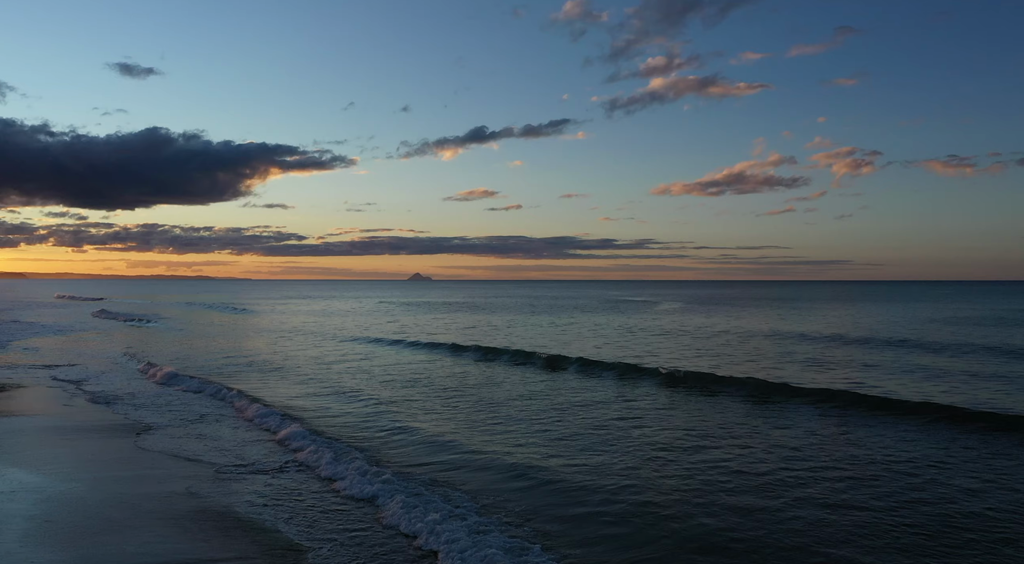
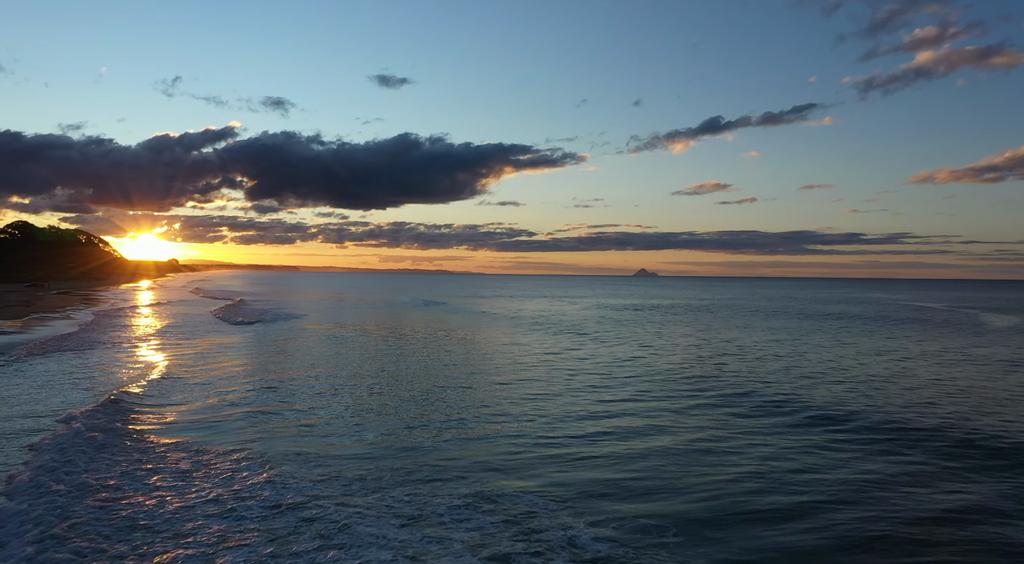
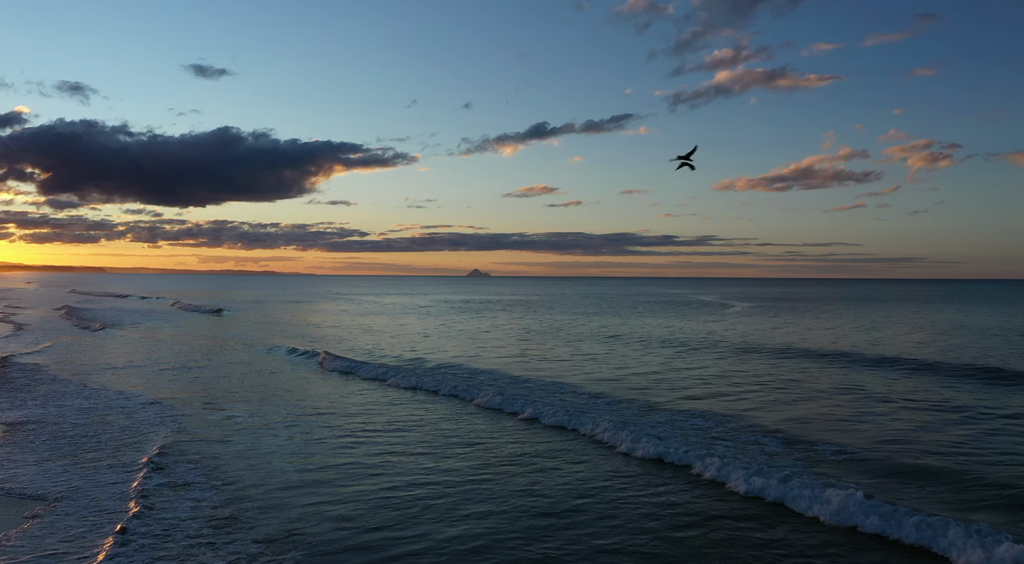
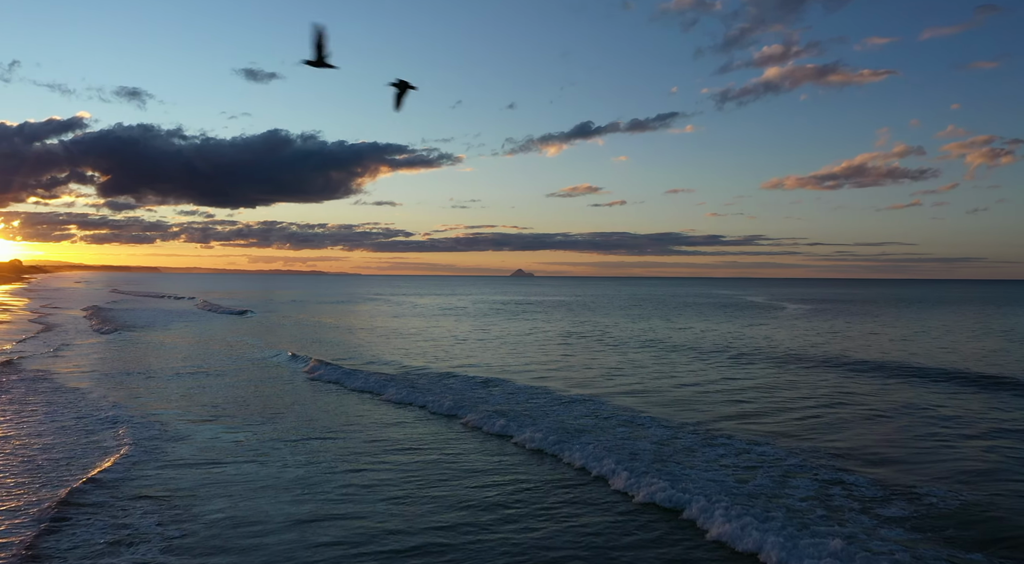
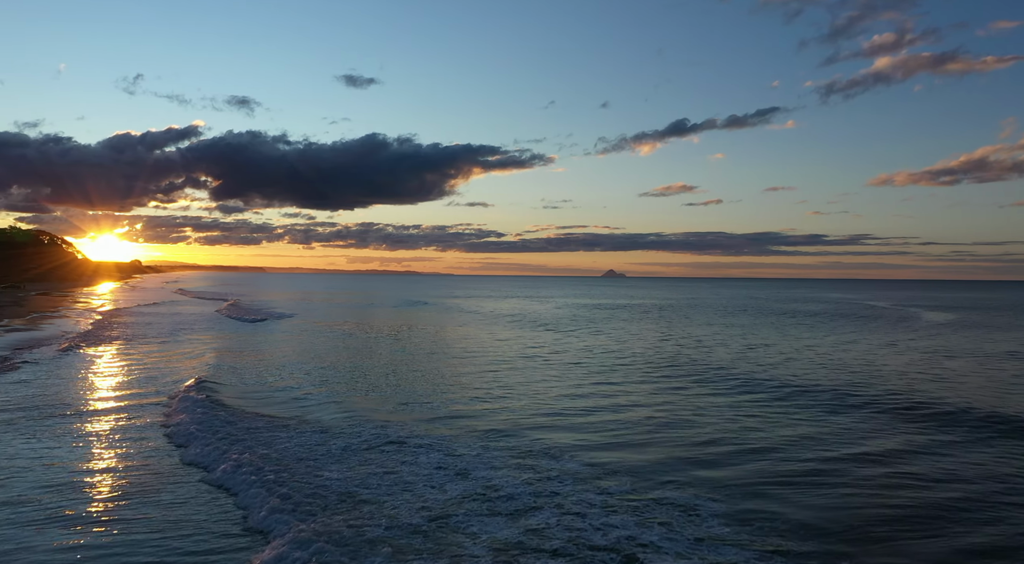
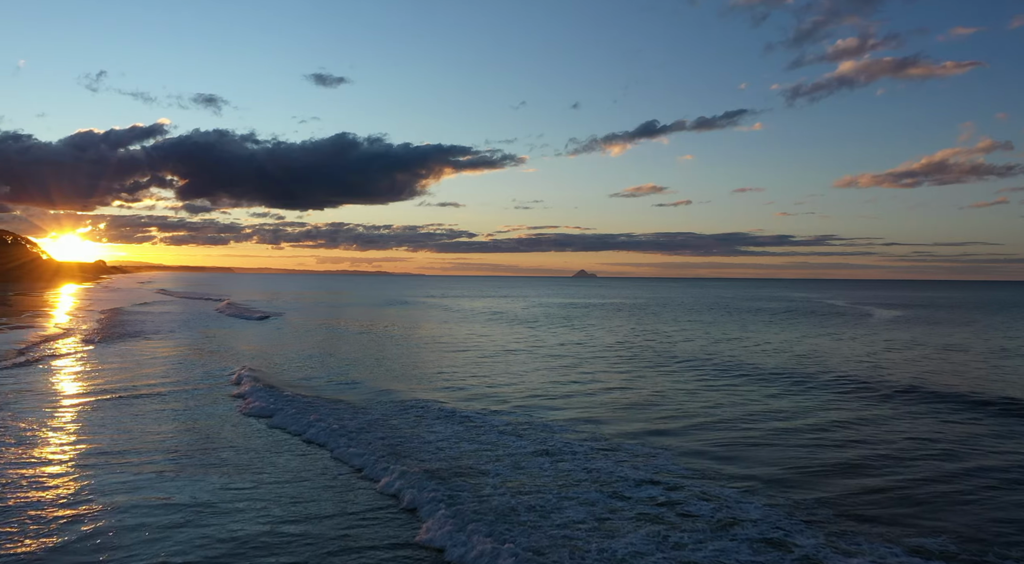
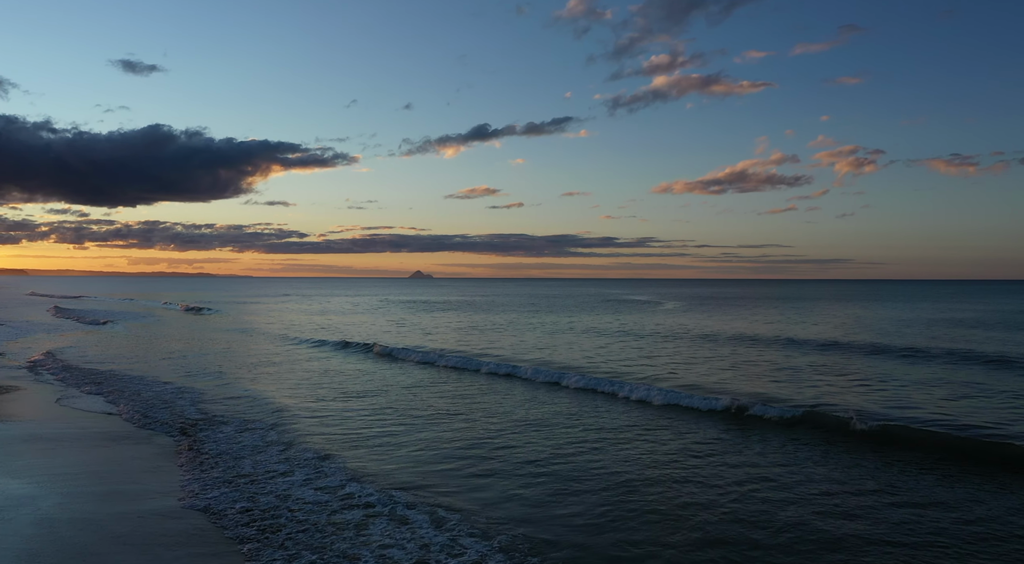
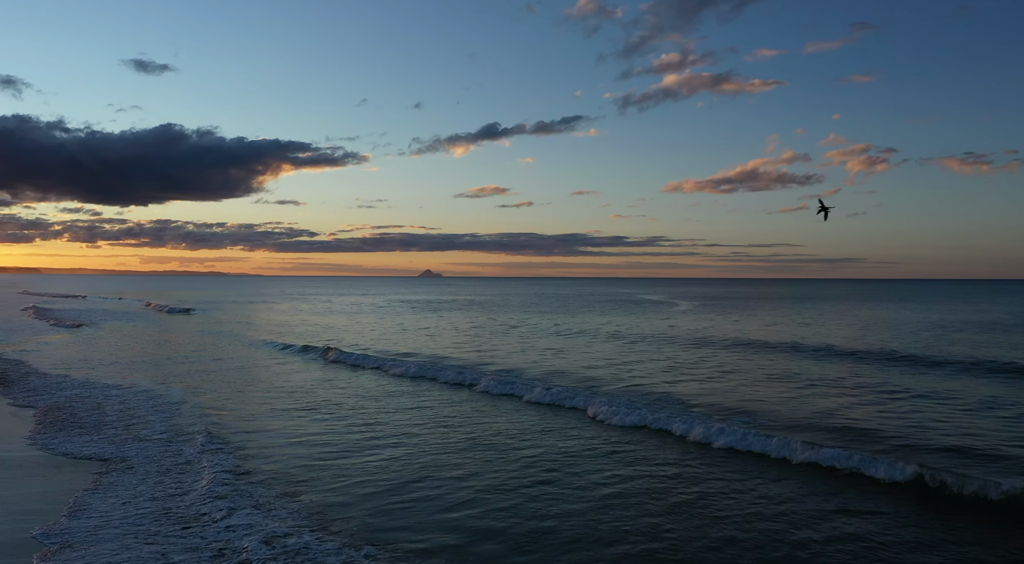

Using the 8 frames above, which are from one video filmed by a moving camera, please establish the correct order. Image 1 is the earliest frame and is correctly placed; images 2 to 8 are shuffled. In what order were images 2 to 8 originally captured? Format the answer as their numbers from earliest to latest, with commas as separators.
7, 8, 3, 4, 6, 5, 2
